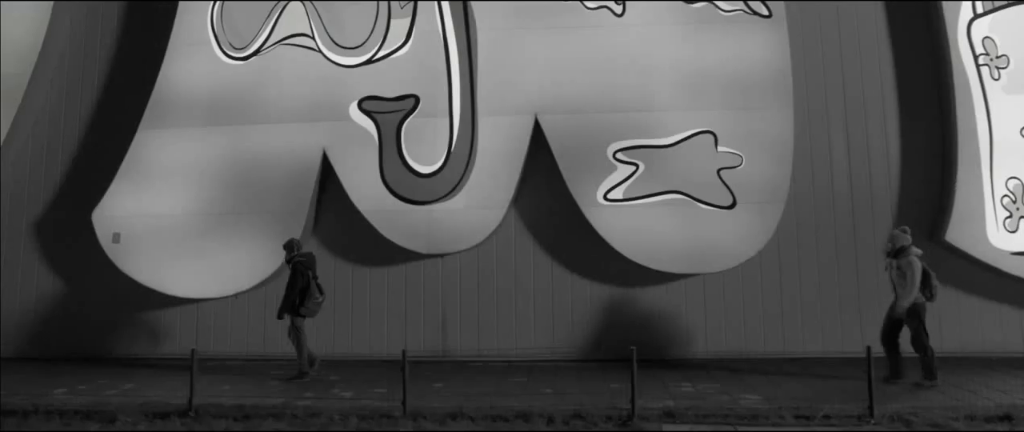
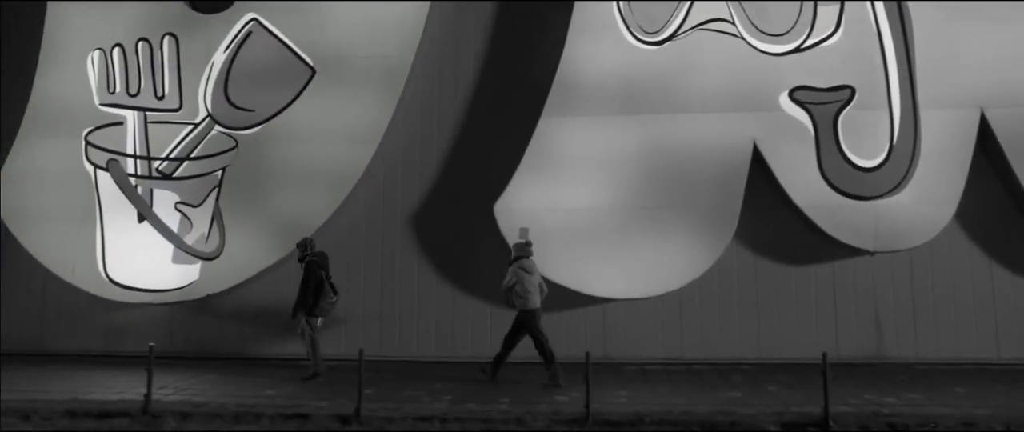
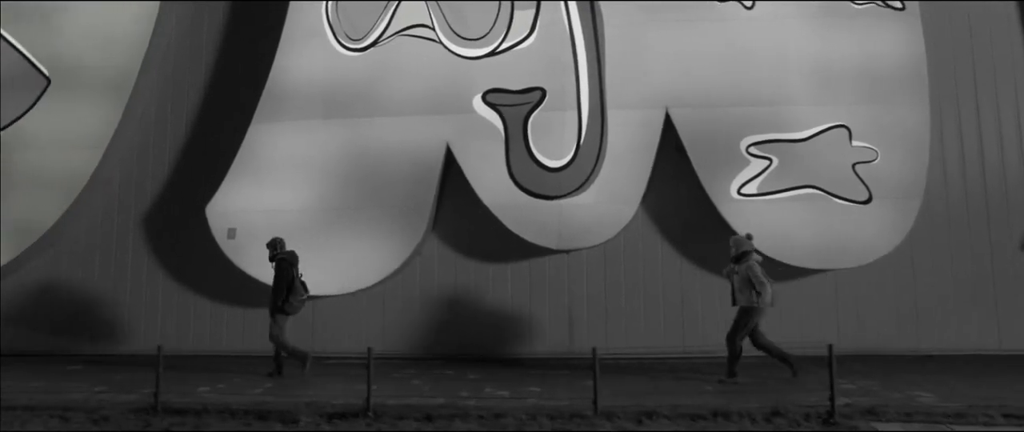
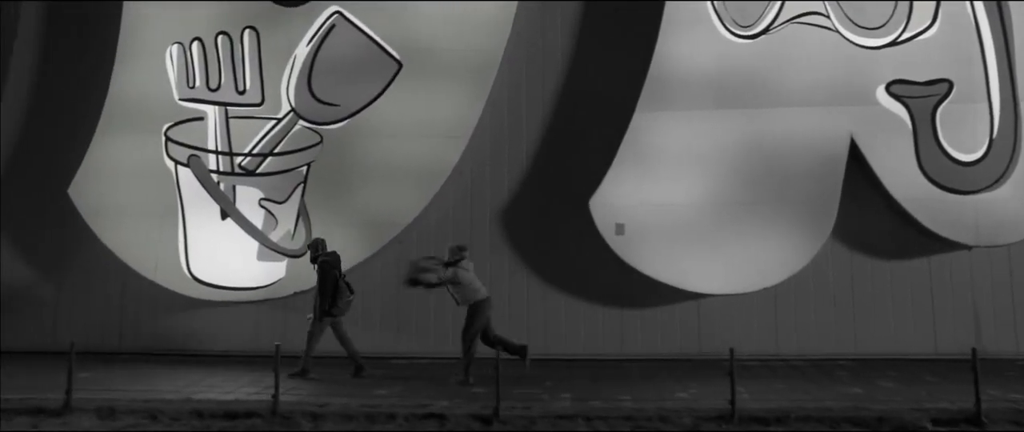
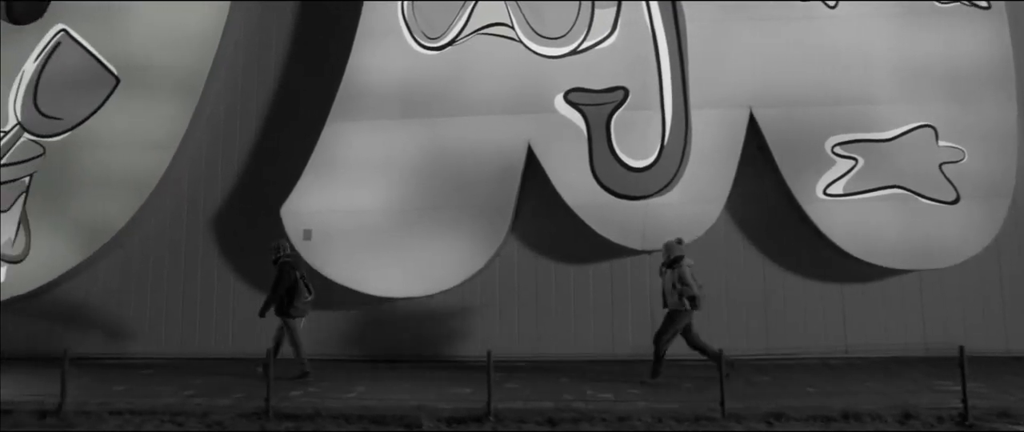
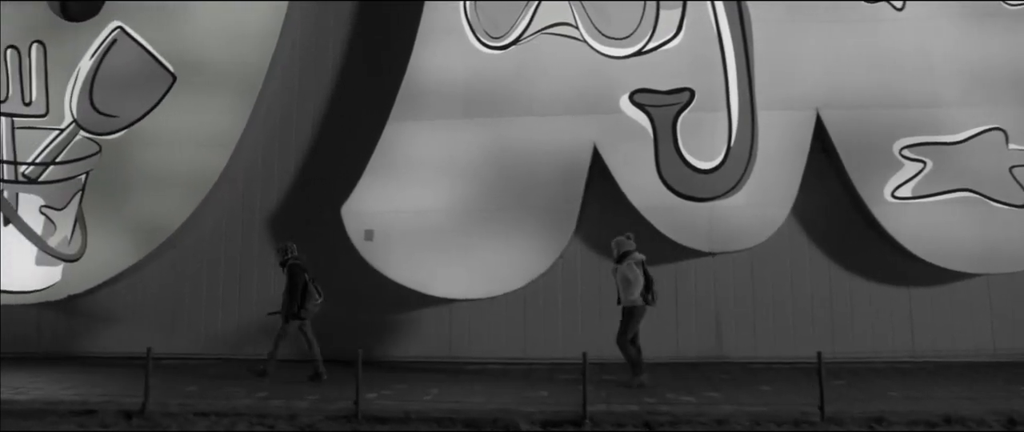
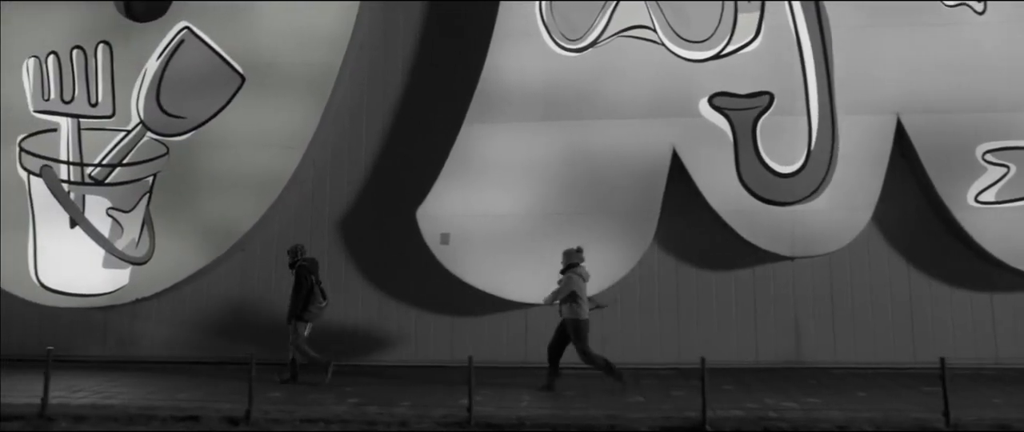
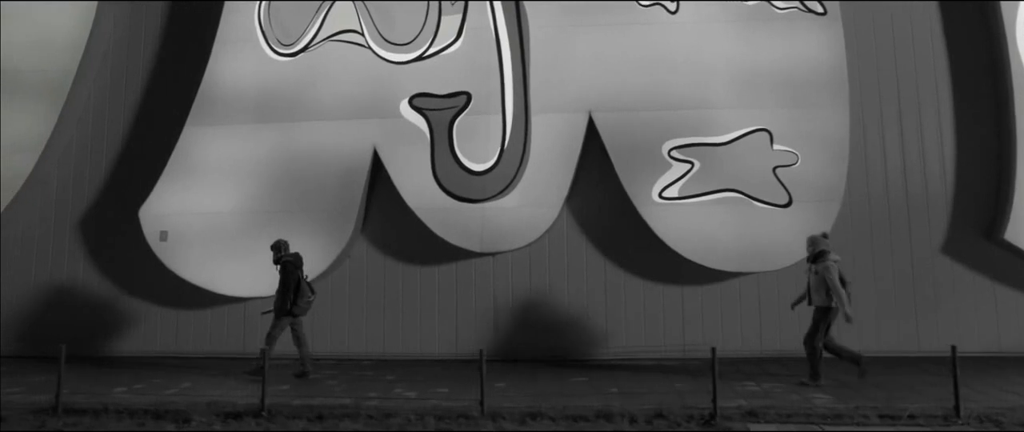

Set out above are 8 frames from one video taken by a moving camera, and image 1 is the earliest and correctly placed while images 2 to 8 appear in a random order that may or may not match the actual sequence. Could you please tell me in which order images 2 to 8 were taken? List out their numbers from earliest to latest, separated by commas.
8, 3, 5, 6, 7, 2, 4
